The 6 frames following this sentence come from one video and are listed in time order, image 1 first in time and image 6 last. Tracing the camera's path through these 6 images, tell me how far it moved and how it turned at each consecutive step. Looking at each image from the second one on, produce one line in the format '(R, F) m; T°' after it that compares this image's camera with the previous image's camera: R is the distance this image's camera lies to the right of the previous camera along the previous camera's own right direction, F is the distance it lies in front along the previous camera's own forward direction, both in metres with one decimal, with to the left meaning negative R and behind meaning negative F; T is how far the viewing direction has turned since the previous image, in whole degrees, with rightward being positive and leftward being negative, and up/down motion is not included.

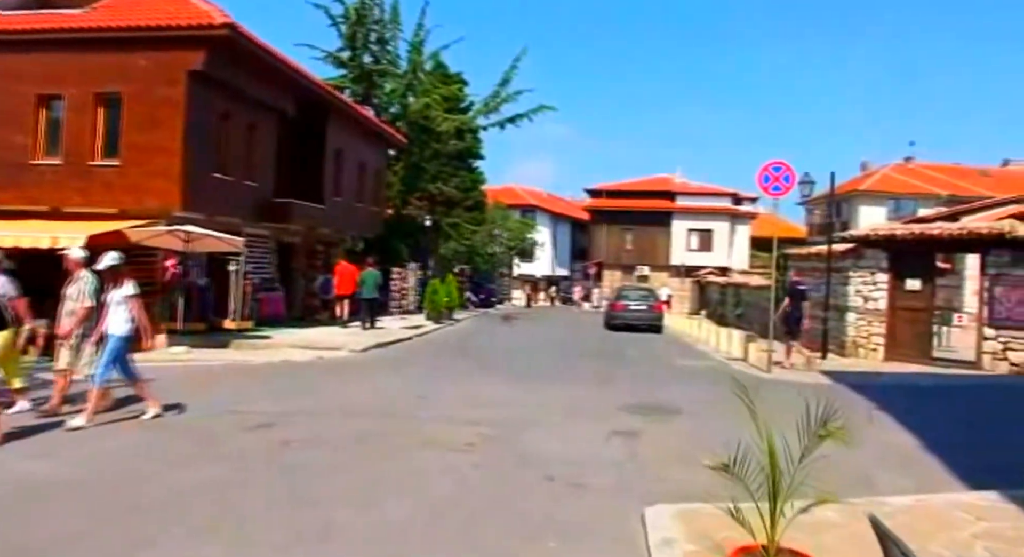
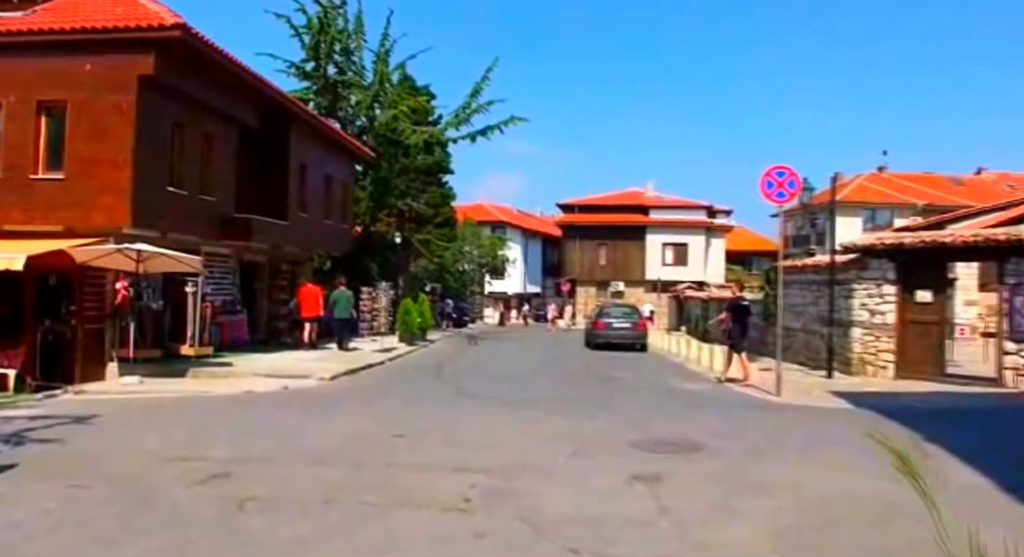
(-0.3, +1.6) m; +2°
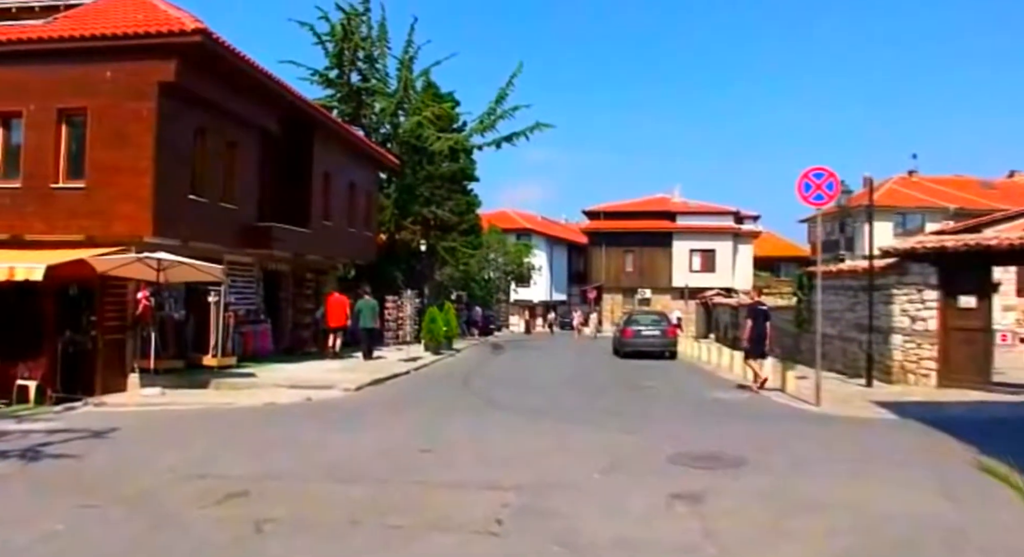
(-0.1, +0.5) m; -1°
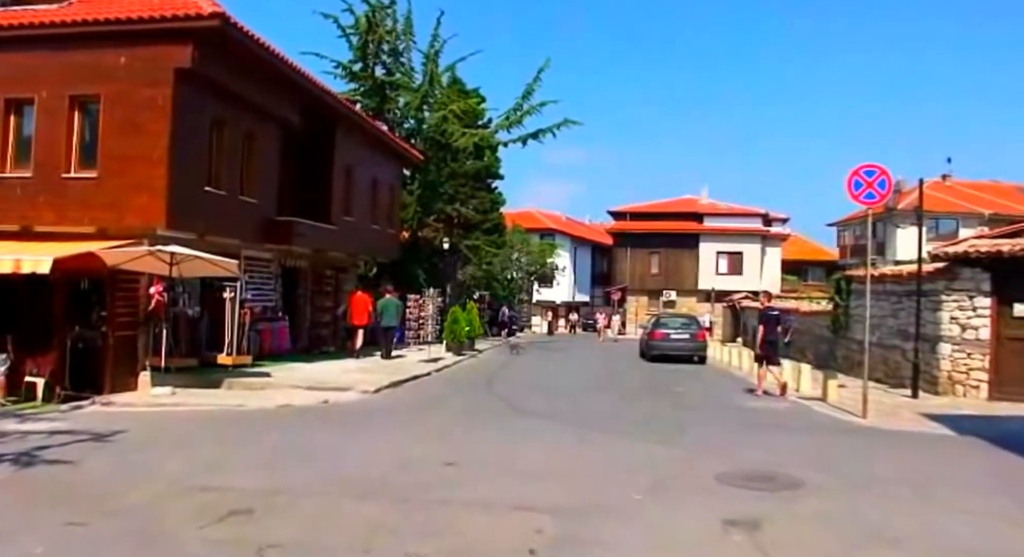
(-0.1, +0.9) m; -1°
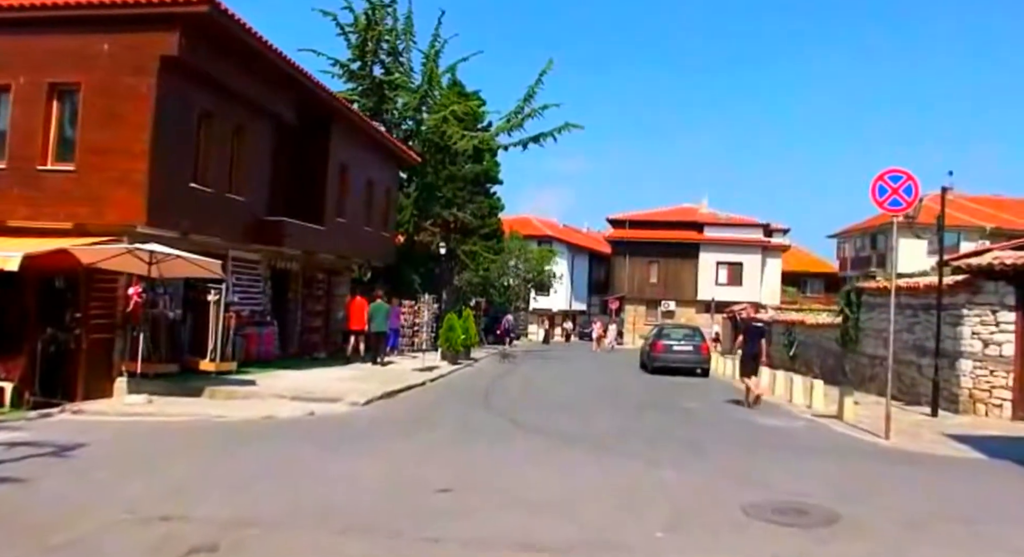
(-0.1, +1.0) m; 0°
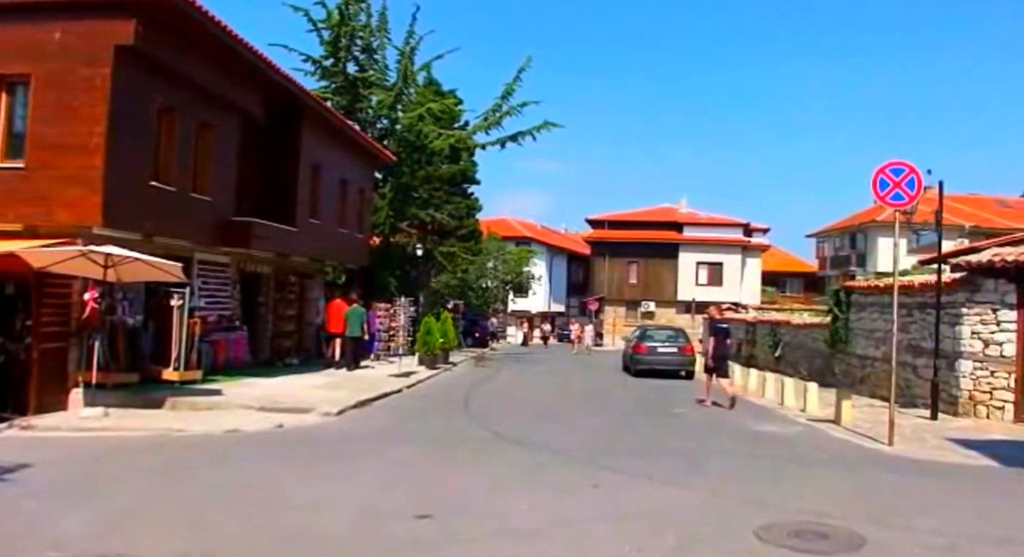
(-0.1, +0.9) m; +1°
